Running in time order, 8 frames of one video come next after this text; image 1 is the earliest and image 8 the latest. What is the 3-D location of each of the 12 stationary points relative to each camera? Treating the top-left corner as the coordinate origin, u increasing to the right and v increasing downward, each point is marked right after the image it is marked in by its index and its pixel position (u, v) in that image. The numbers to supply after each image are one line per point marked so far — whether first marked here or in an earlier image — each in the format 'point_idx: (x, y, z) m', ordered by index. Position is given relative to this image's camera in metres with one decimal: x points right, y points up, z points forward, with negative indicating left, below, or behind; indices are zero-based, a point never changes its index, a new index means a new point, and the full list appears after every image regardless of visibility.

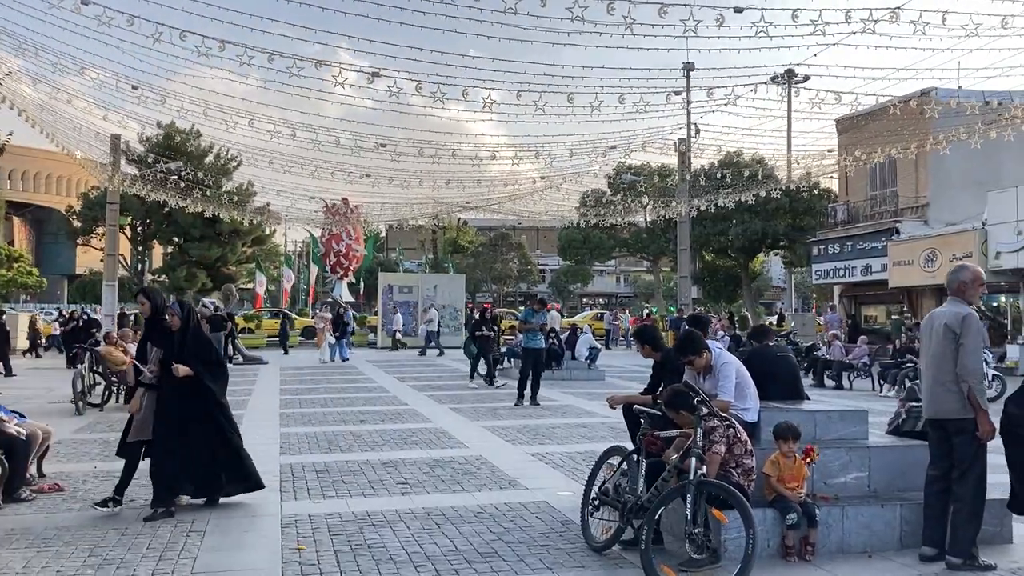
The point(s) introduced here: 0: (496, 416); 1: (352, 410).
0: (-0.2, -1.7, +12.2) m
1: (-2.2, -1.7, +13.2) m
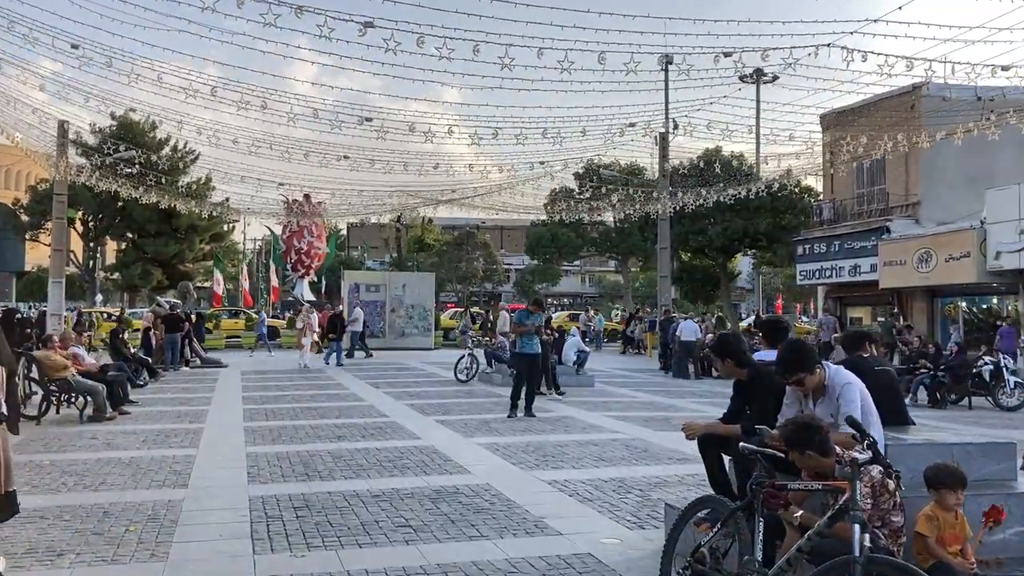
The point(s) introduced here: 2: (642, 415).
0: (-0.2, -1.7, +10.8) m
1: (-2.3, -1.7, +11.7) m
2: (+1.7, -1.7, +12.6) m
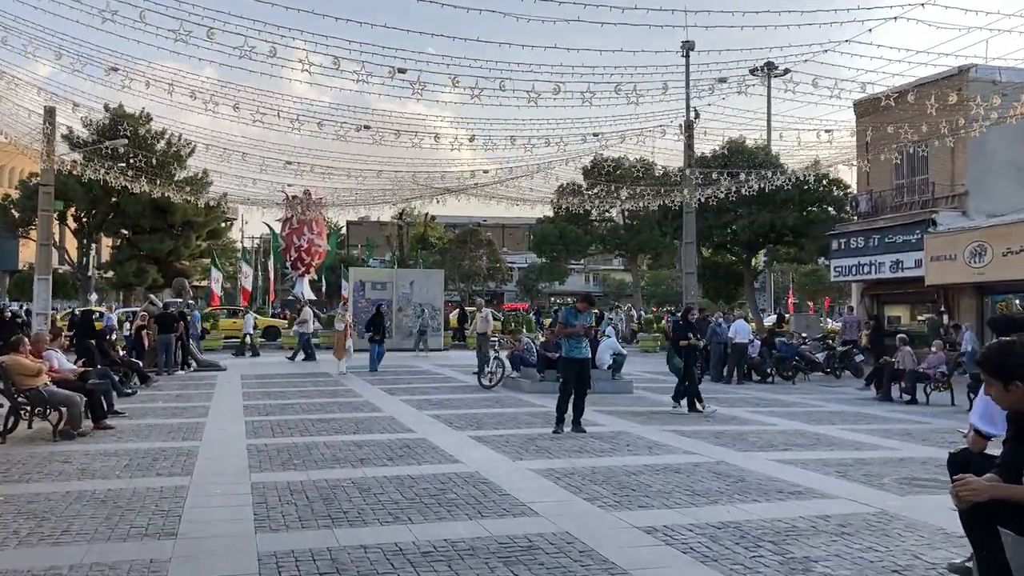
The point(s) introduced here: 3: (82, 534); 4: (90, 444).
0: (+0.3, -1.6, +9.1) m
1: (-1.8, -1.6, +10.0) m
2: (+2.3, -1.7, +10.9) m
3: (-2.7, -1.5, +5.8) m
4: (-4.4, -1.6, +9.6) m
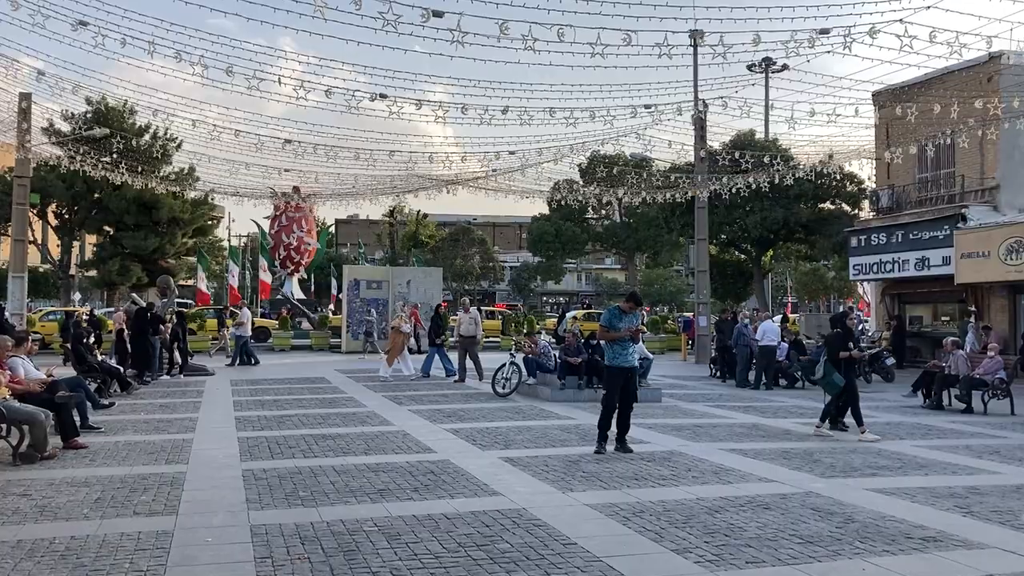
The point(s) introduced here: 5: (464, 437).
0: (+0.6, -1.6, +7.7) m
1: (-1.4, -1.6, +8.6) m
2: (+2.6, -1.6, +9.6) m
3: (-2.3, -1.5, +4.4) m
4: (-4.0, -1.6, +8.2) m
5: (-0.5, -1.6, +10.1) m
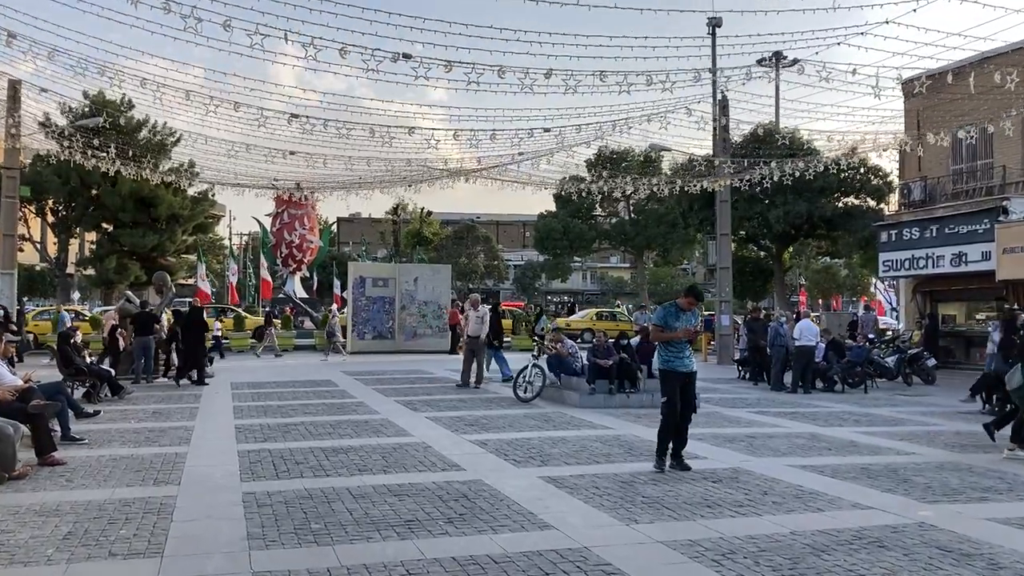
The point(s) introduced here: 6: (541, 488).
0: (+1.0, -1.5, +6.6) m
1: (-1.1, -1.6, +7.4) m
2: (+3.0, -1.6, +8.4) m
3: (-1.9, -1.5, +3.2) m
4: (-3.7, -1.6, +7.0) m
5: (-0.2, -1.6, +9.0) m
6: (+0.2, -1.5, +7.2) m
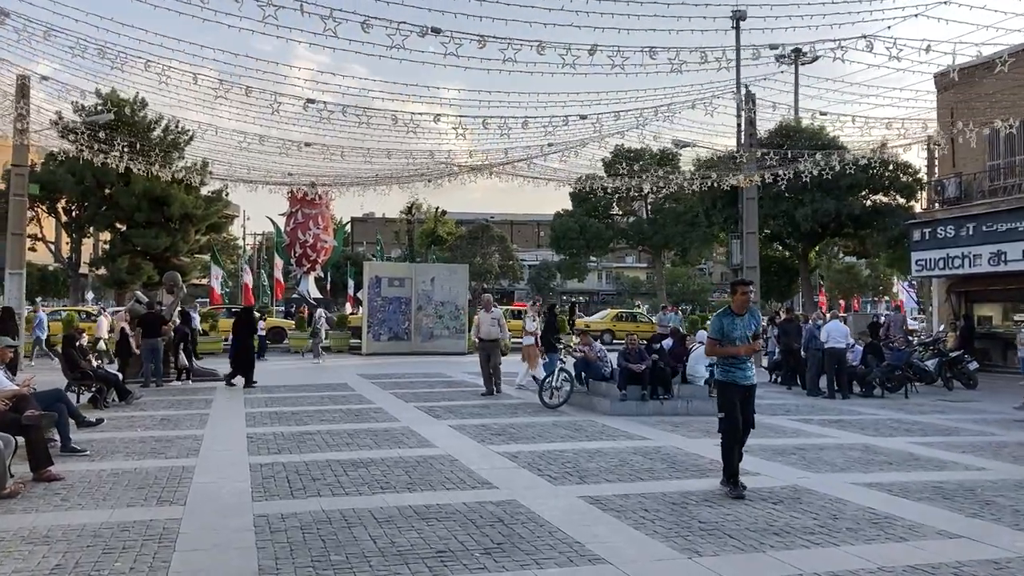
0: (+1.3, -1.5, +5.8) m
1: (-0.8, -1.6, +6.7) m
2: (+3.2, -1.6, +7.6) m
3: (-1.7, -1.5, +2.5) m
4: (-3.4, -1.6, +6.4) m
5: (+0.1, -1.6, +8.2) m
6: (+0.5, -1.5, +6.5) m
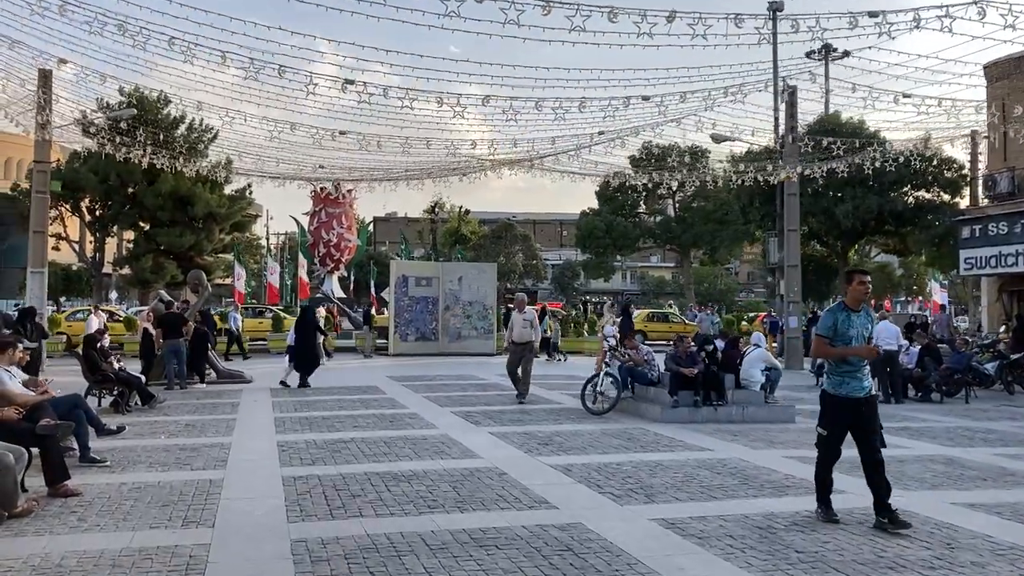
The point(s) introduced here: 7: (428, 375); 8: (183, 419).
0: (+1.7, -1.5, +5.1) m
1: (-0.4, -1.5, +6.0) m
2: (+3.7, -1.6, +6.8) m
3: (-1.4, -1.4, +1.9) m
4: (-3.0, -1.5, +5.7) m
5: (+0.6, -1.6, +7.5) m
6: (+0.9, -1.5, +5.8) m
7: (-1.7, -1.8, +19.4) m
8: (-4.3, -1.7, +12.1) m
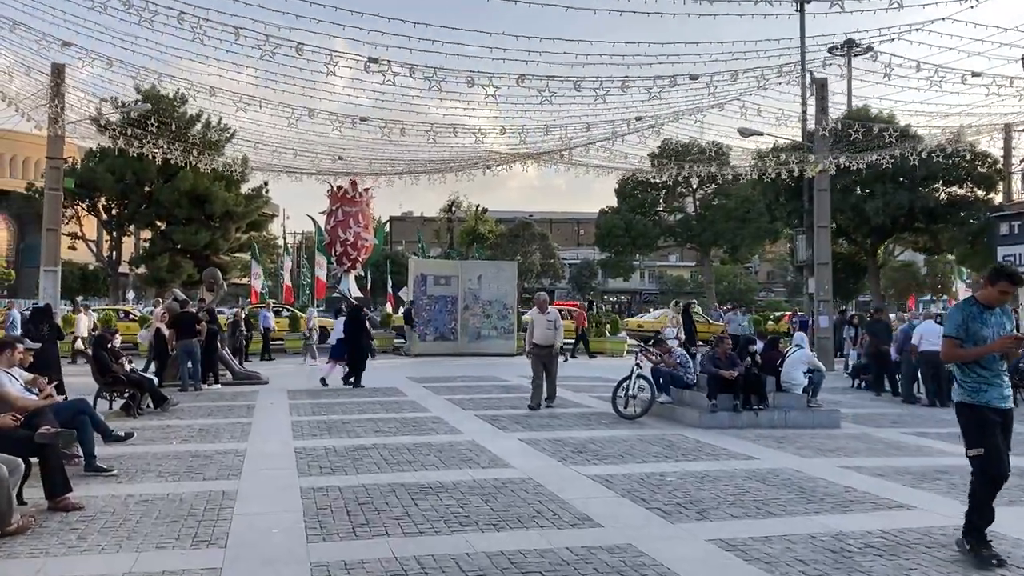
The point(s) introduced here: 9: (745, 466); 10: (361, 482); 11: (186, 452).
0: (+1.9, -1.5, +4.5) m
1: (-0.1, -1.5, +5.4) m
2: (+3.9, -1.5, +6.2) m
3: (-1.2, -1.4, +1.3) m
4: (-2.8, -1.5, +5.2) m
5: (+0.9, -1.5, +6.9) m
6: (+1.2, -1.5, +5.2) m
7: (-1.3, -1.8, +18.8) m
8: (-3.9, -1.7, +11.5) m
9: (+2.0, -1.5, +8.2) m
10: (-1.2, -1.6, +7.5) m
11: (-3.2, -1.6, +9.0) m
